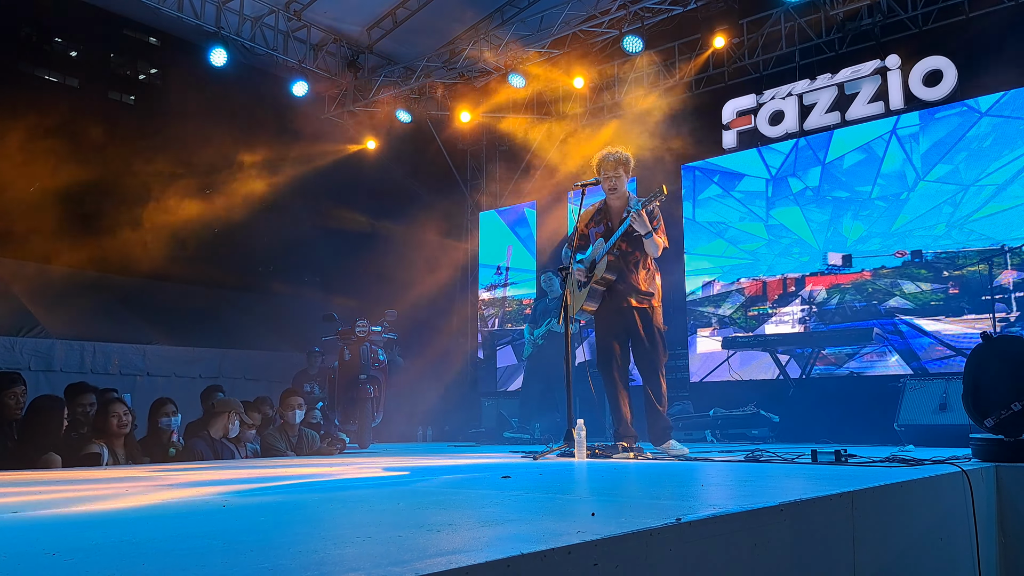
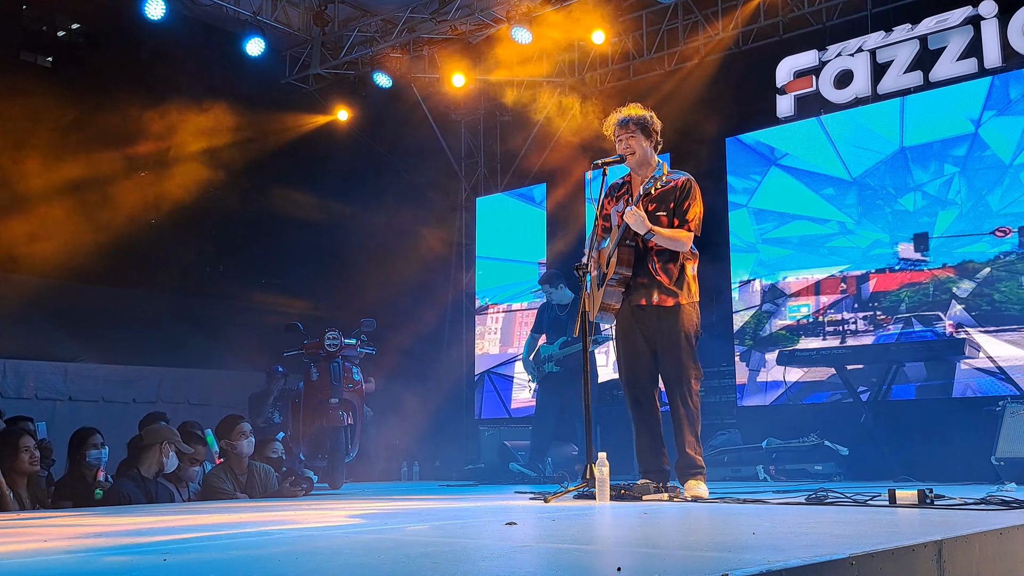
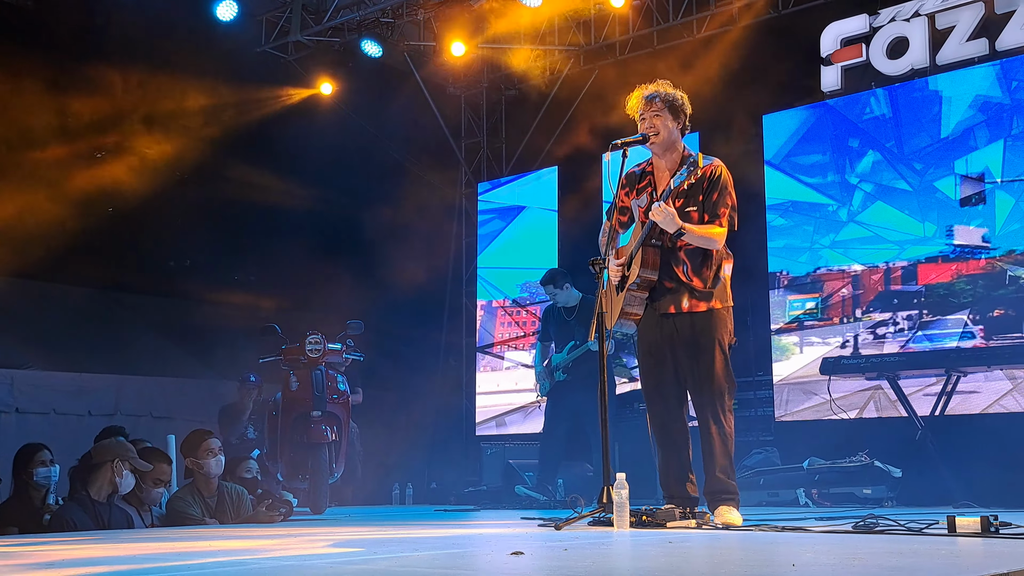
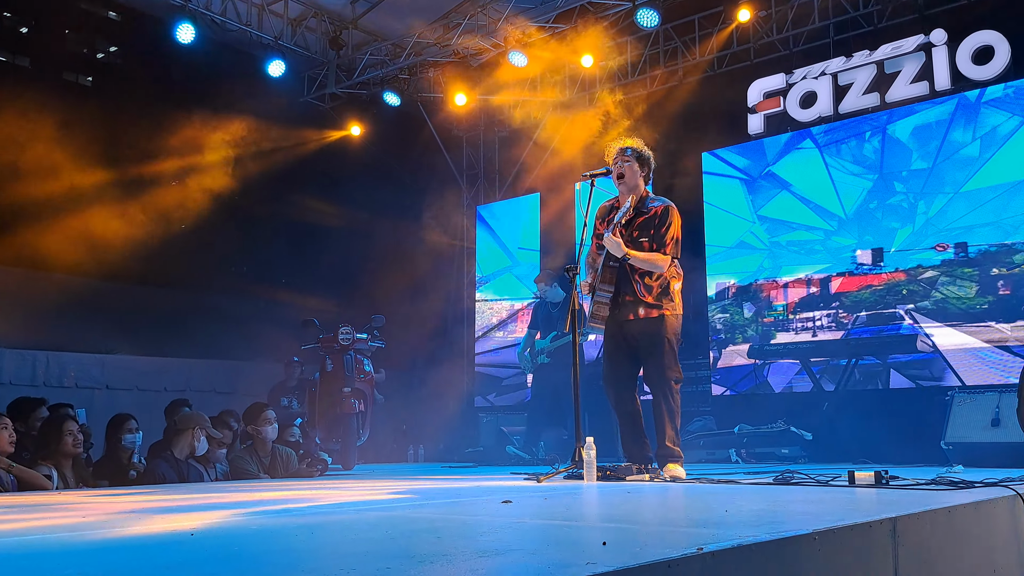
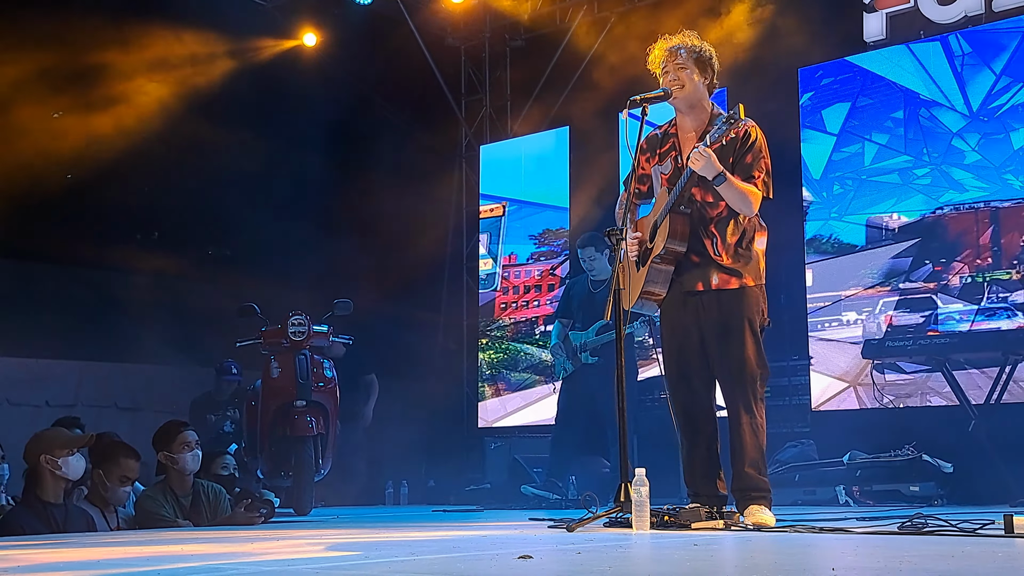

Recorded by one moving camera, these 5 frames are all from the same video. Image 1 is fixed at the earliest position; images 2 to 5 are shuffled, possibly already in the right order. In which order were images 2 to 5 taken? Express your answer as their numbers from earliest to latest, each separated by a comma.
4, 2, 3, 5
